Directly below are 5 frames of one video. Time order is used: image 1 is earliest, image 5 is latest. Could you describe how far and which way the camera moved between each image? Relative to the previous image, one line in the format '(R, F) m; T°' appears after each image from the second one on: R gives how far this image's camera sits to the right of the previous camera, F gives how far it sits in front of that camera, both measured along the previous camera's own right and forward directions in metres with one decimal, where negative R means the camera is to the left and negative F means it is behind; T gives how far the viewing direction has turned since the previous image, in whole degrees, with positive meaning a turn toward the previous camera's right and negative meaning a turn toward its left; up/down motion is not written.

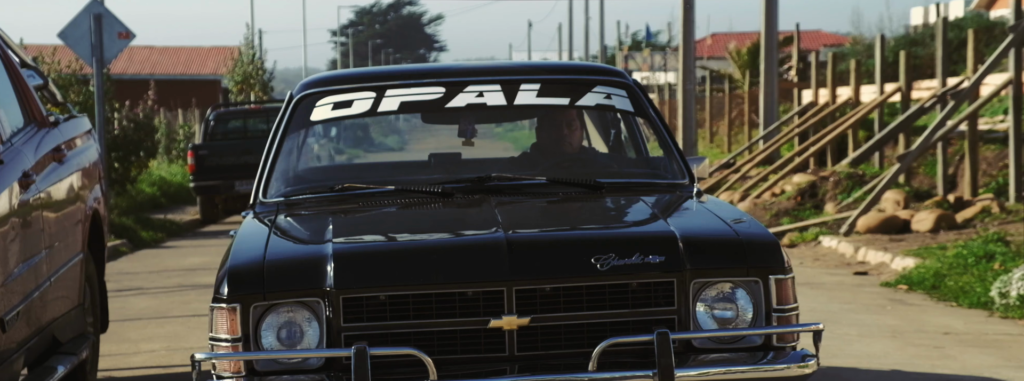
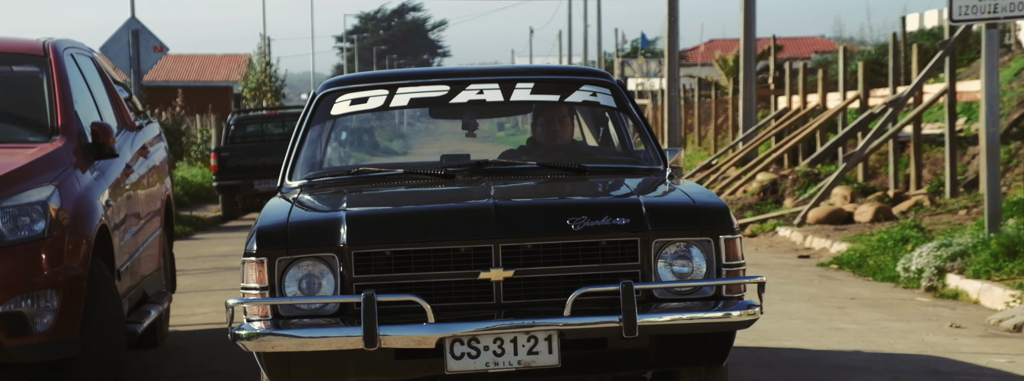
(+0.1, -2.0) m; 0°
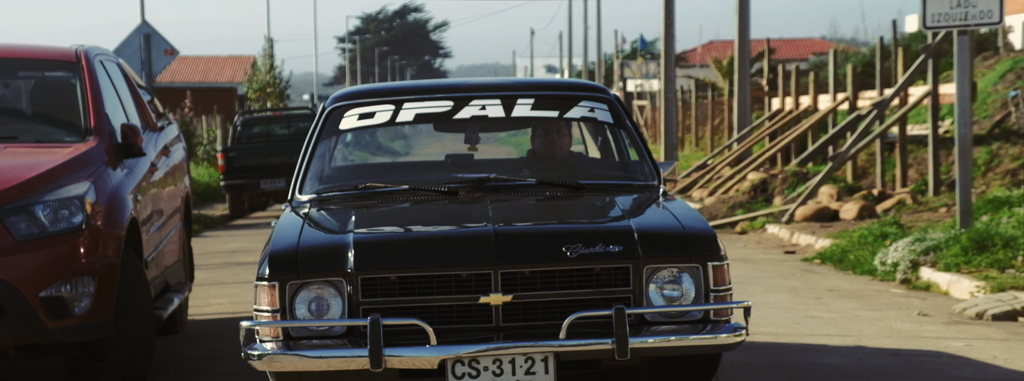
(0.0, -0.6) m; 0°
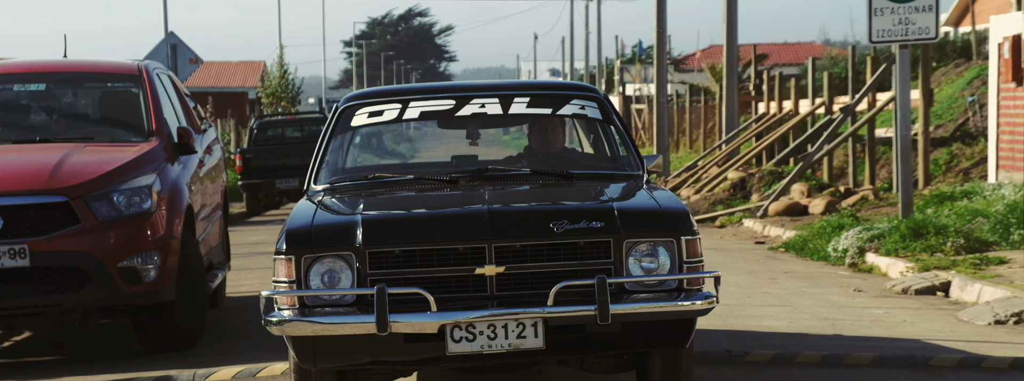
(+0.1, -1.6) m; 0°
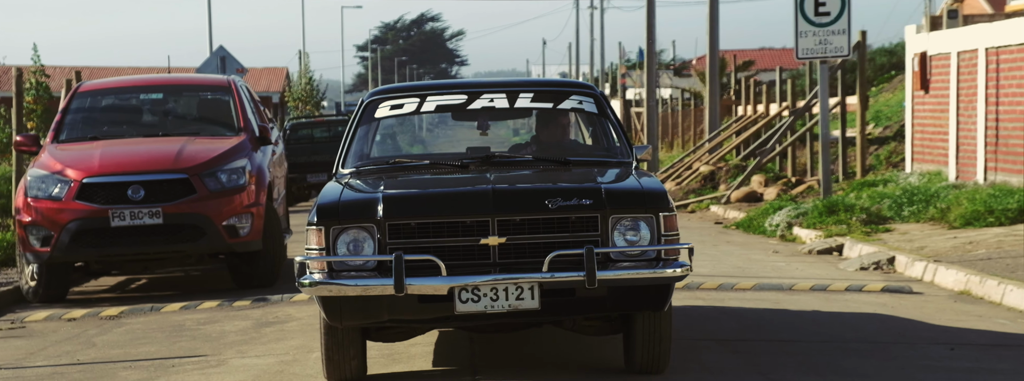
(+0.1, -3.3) m; 0°
